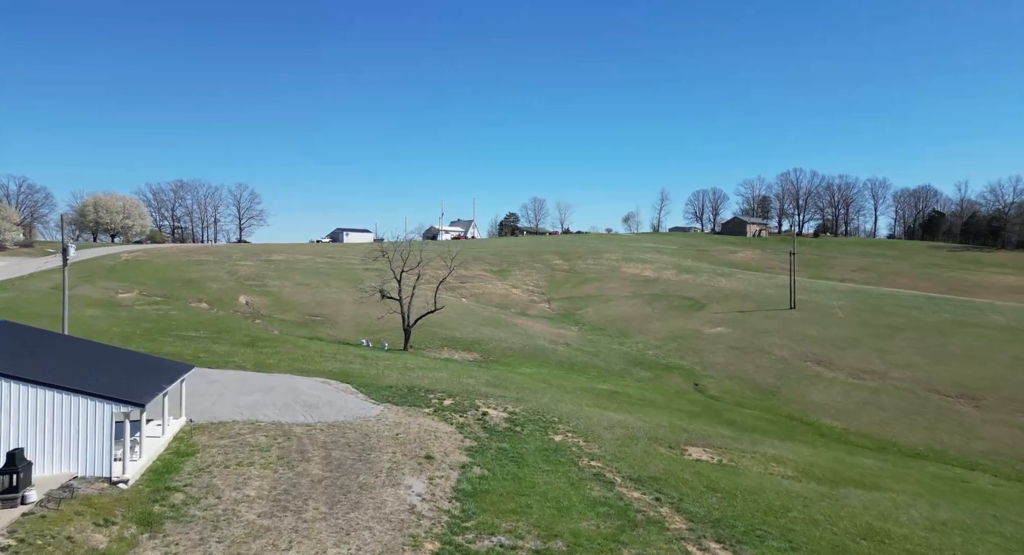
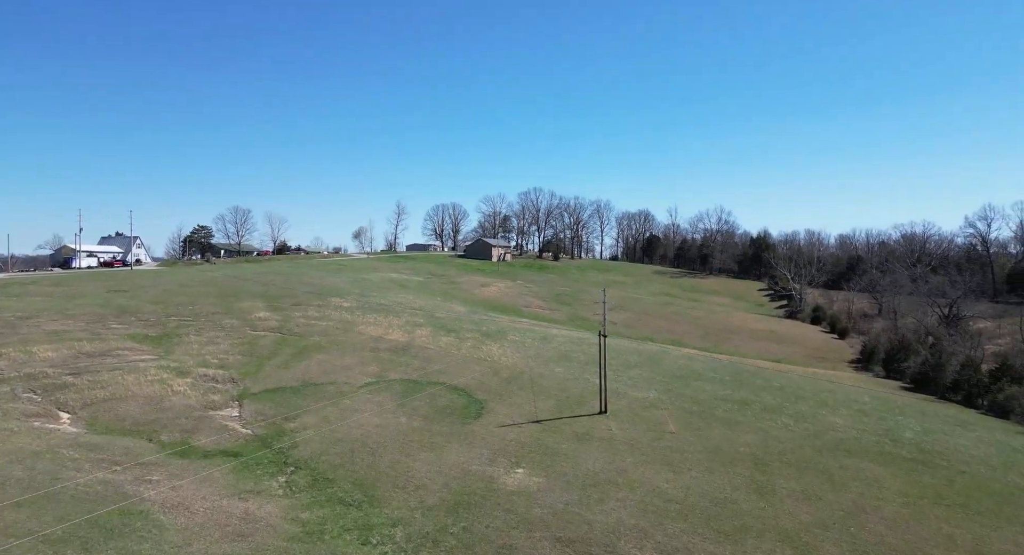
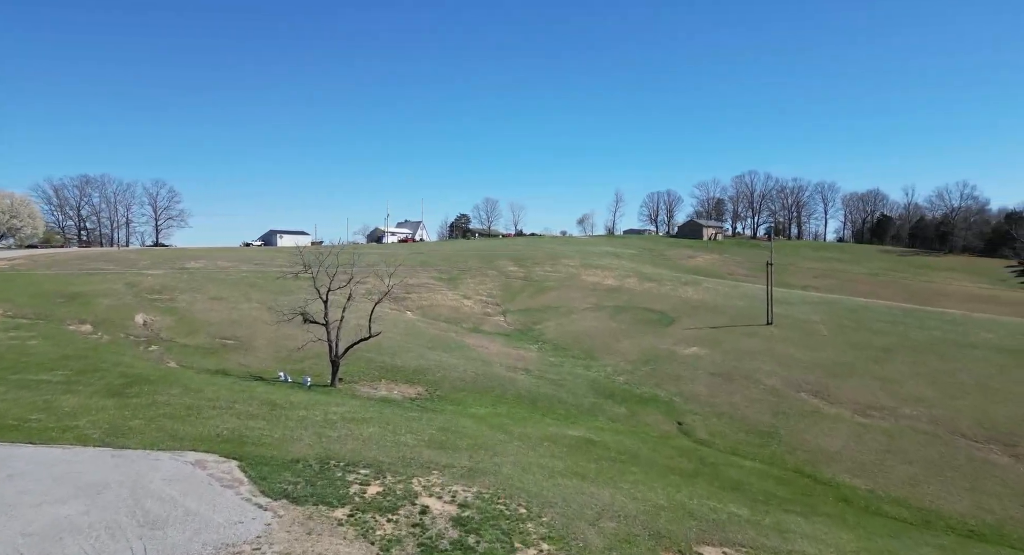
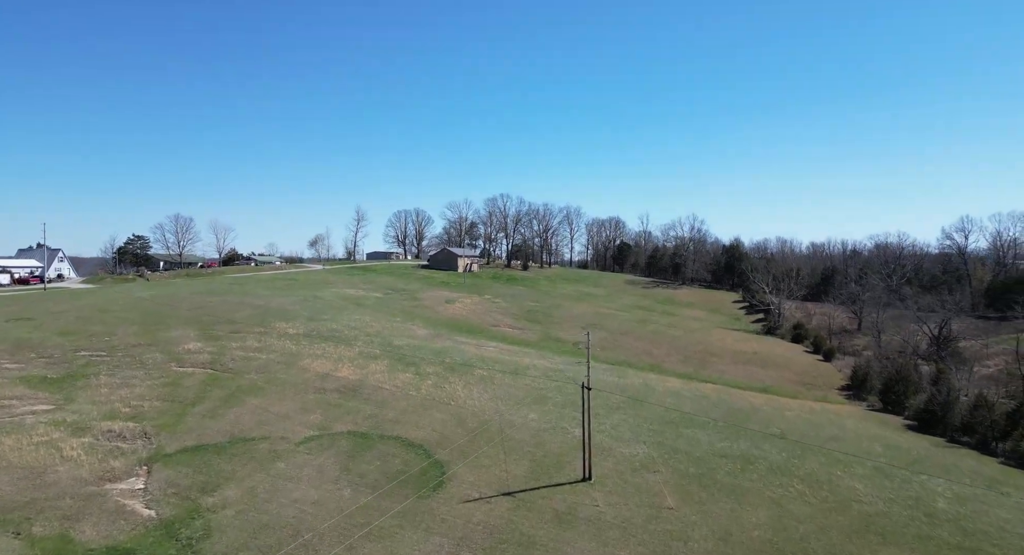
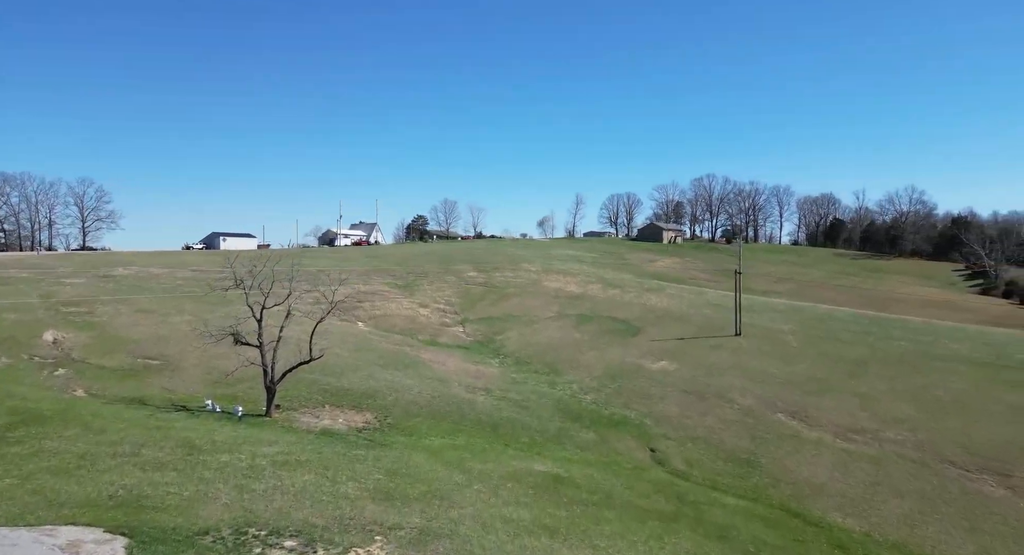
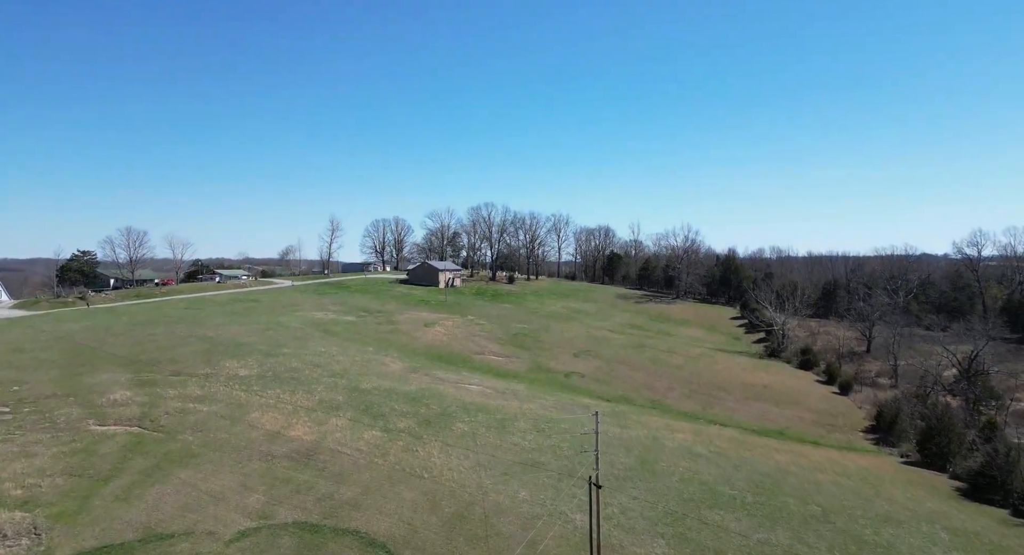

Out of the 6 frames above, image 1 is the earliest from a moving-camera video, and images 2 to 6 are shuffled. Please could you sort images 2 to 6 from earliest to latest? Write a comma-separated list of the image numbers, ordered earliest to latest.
3, 5, 2, 4, 6
